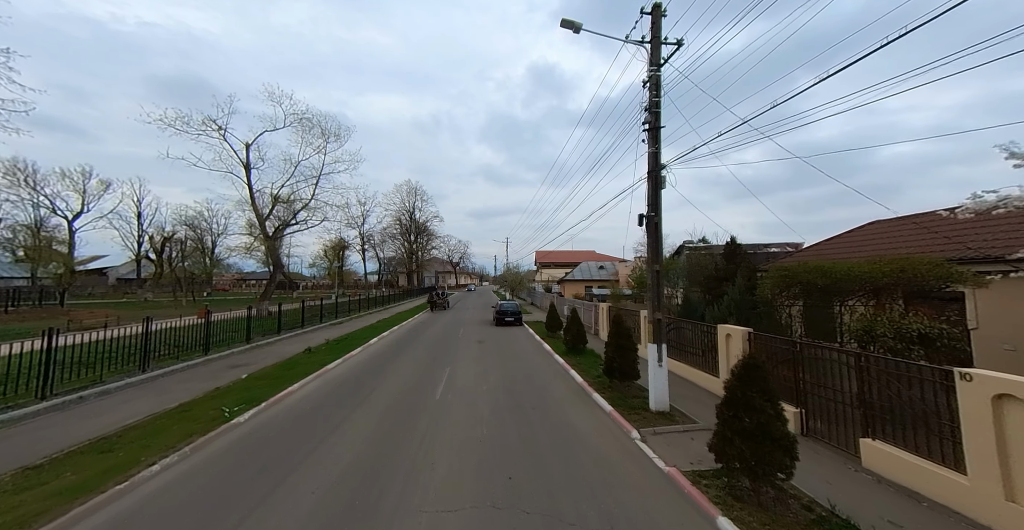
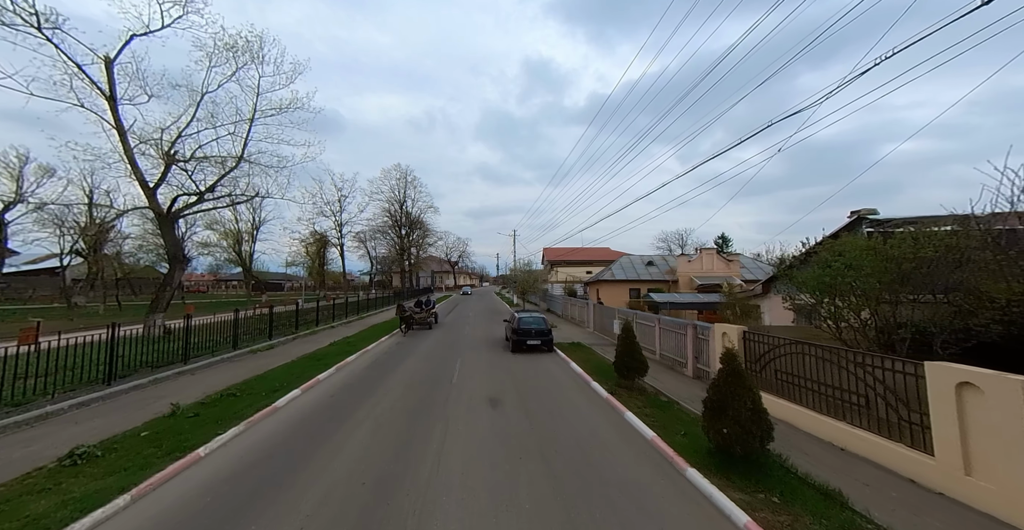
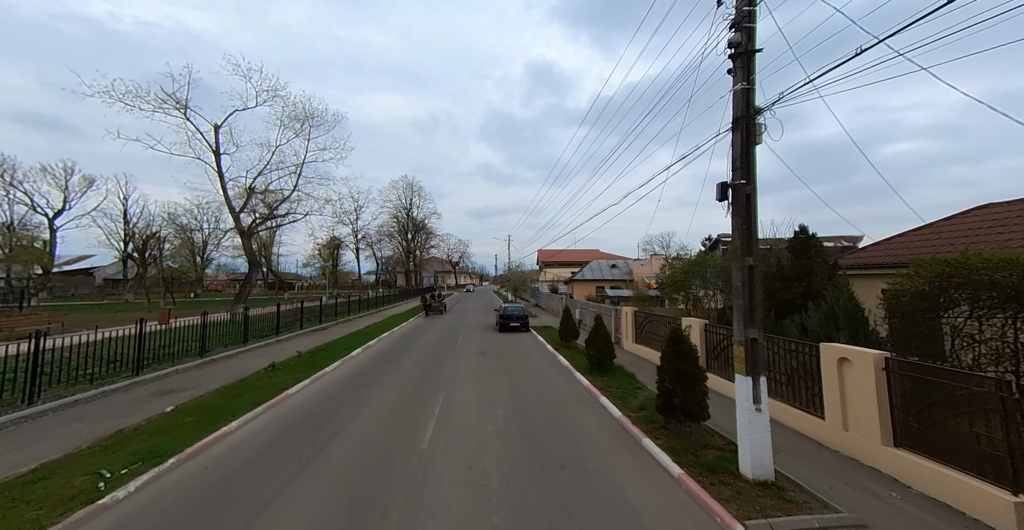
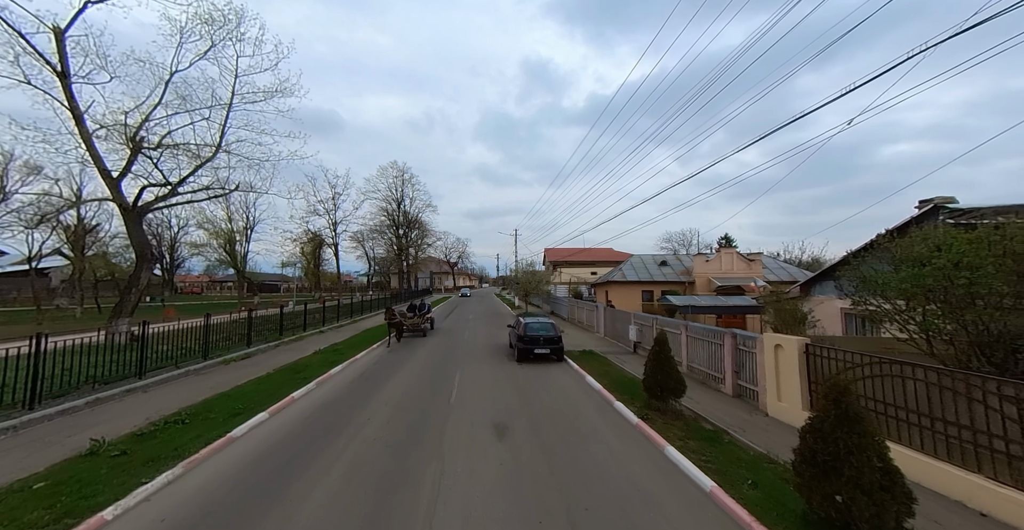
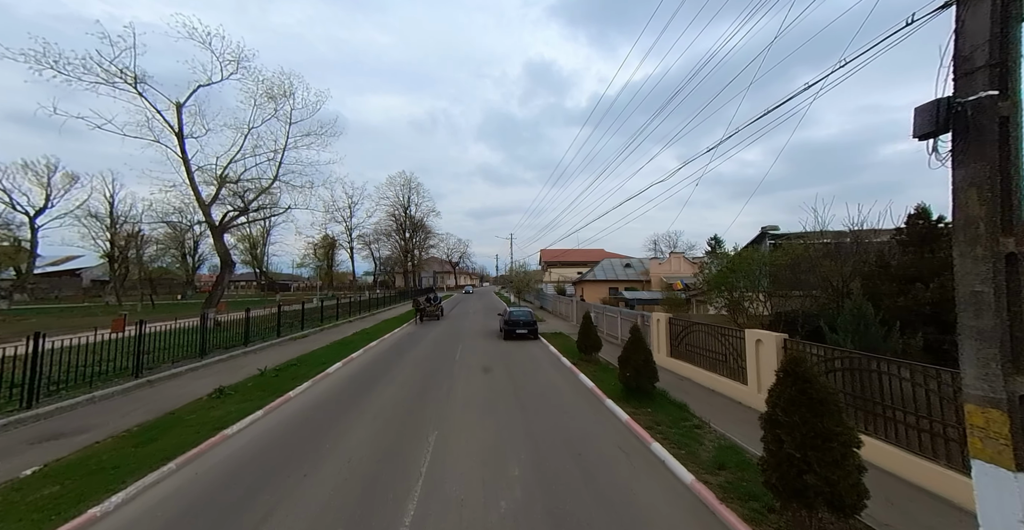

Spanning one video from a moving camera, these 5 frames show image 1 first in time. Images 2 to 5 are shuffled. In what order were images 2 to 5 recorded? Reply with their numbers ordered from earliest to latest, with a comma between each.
3, 5, 2, 4
